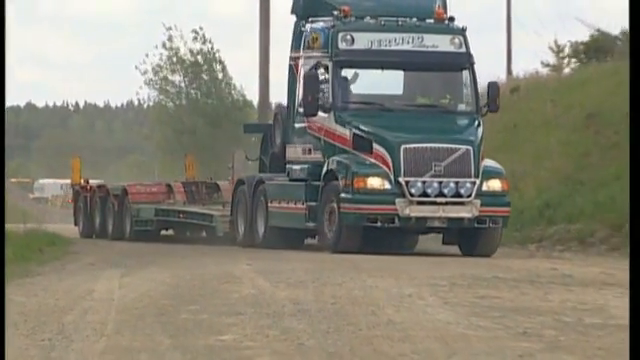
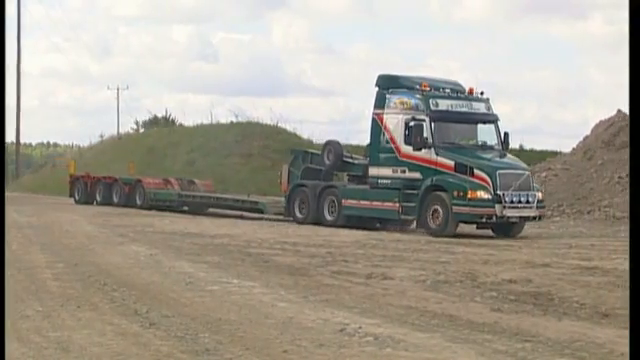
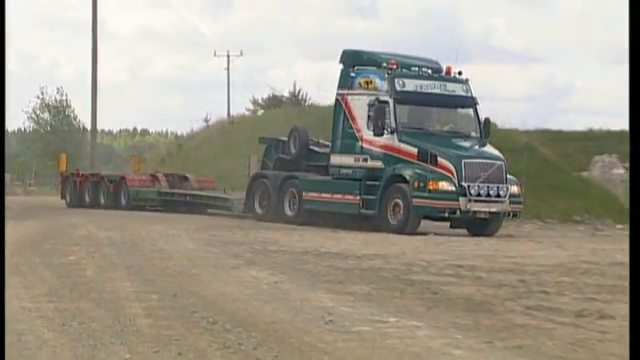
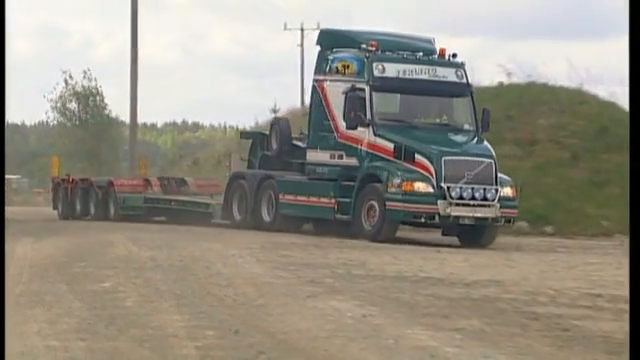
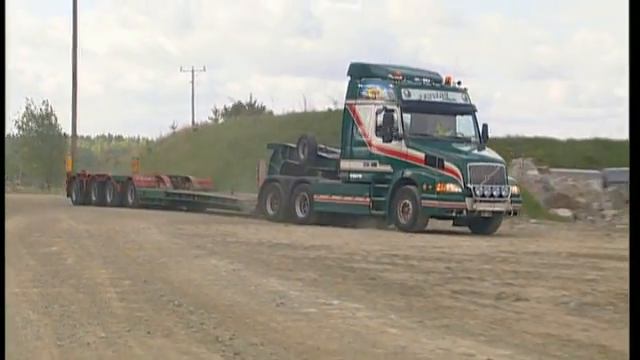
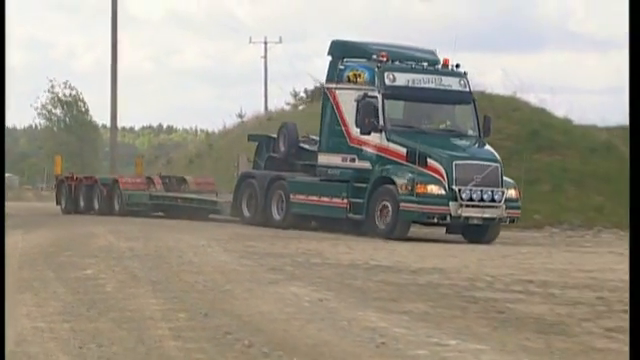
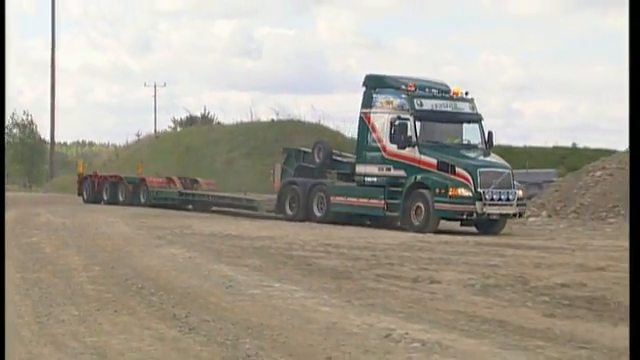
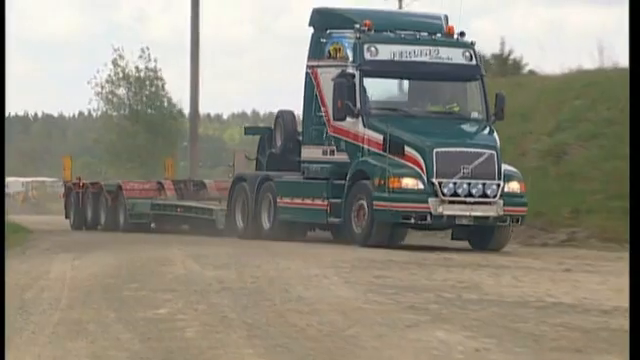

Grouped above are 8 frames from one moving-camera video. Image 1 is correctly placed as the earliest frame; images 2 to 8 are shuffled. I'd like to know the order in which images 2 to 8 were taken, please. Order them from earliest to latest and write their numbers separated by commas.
8, 4, 6, 3, 5, 7, 2
